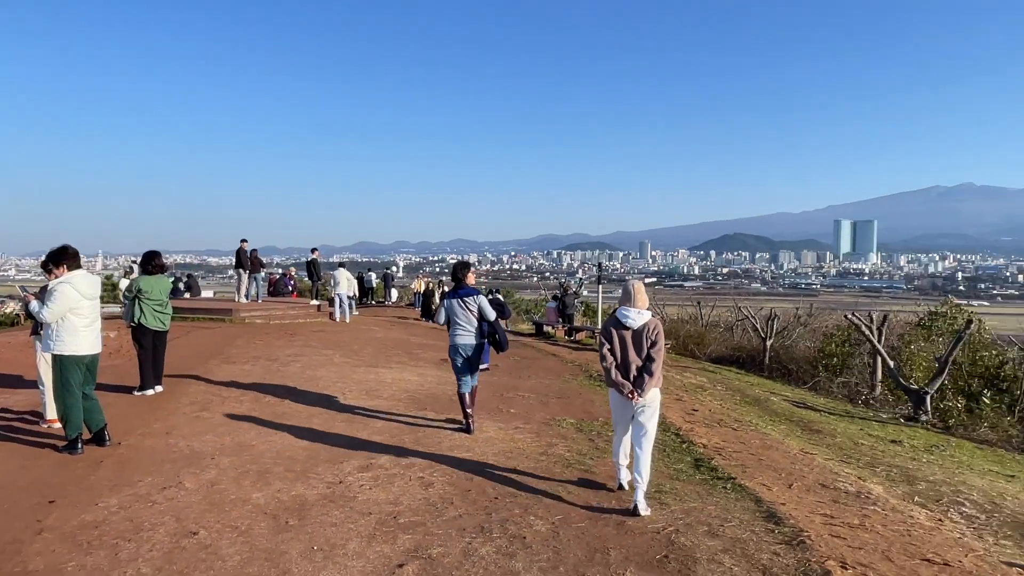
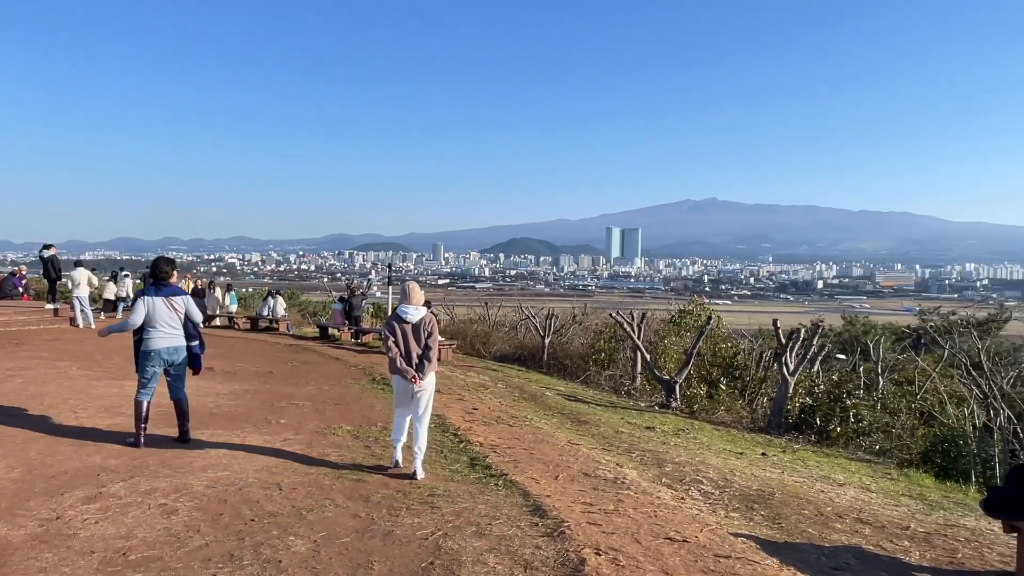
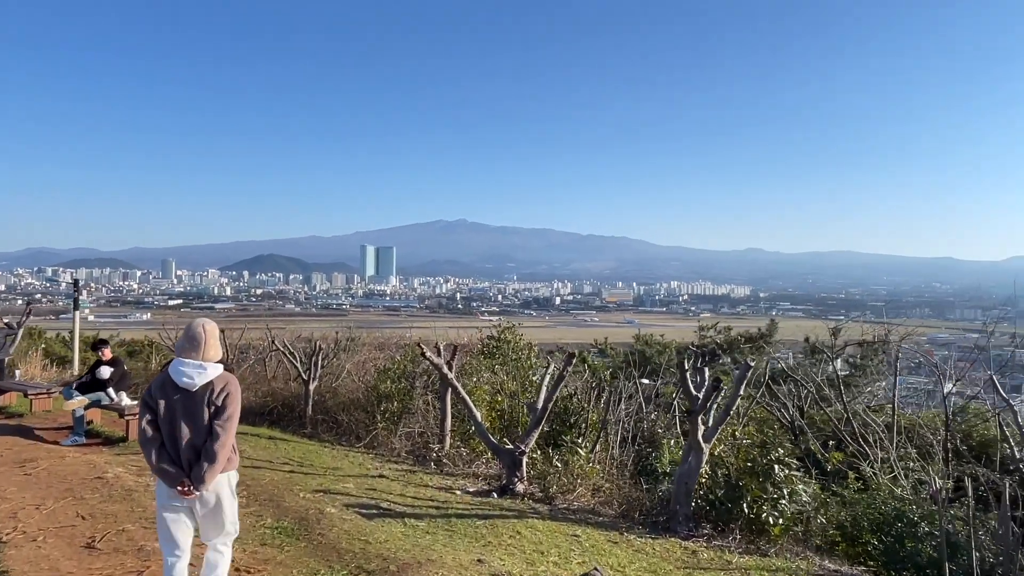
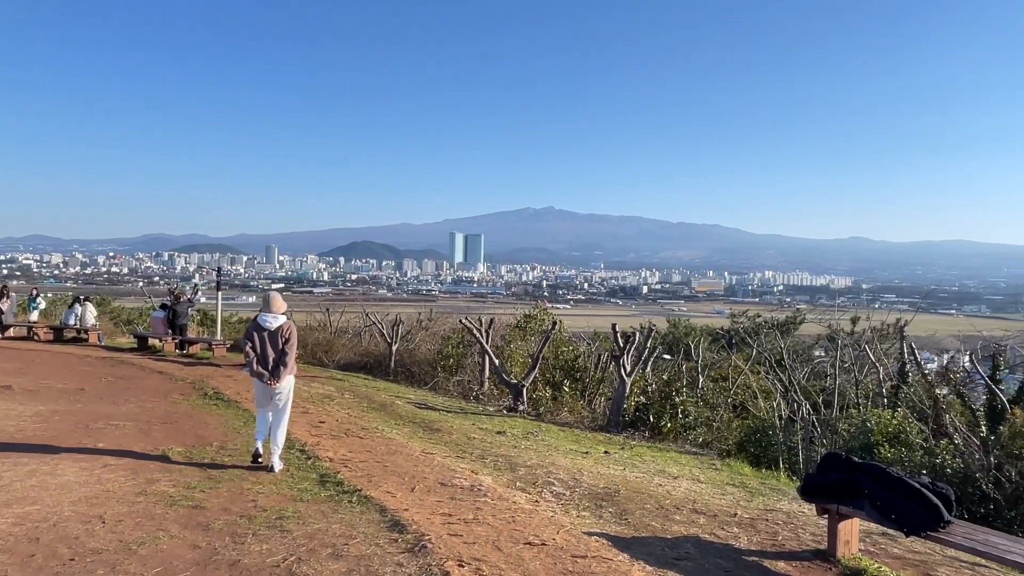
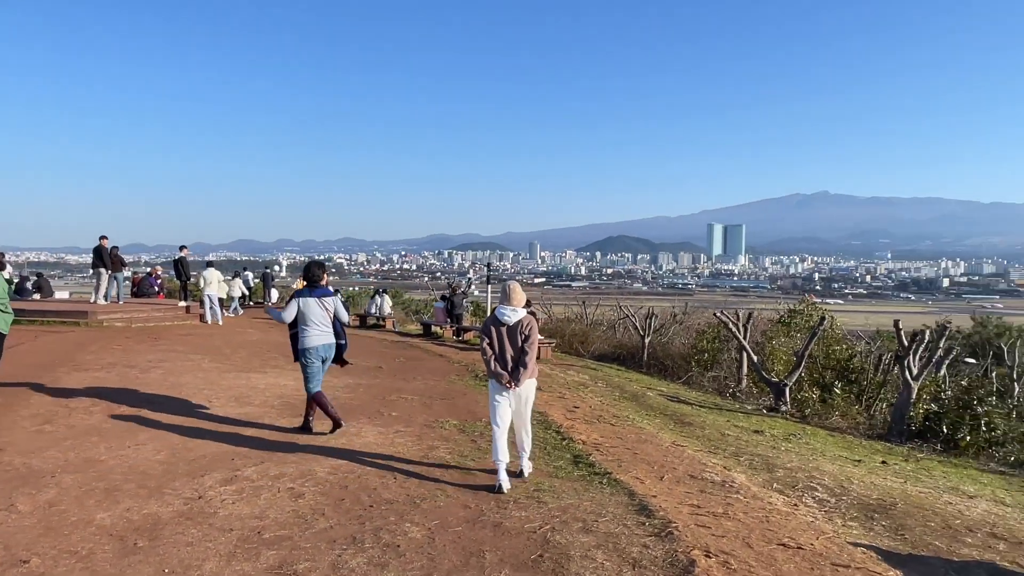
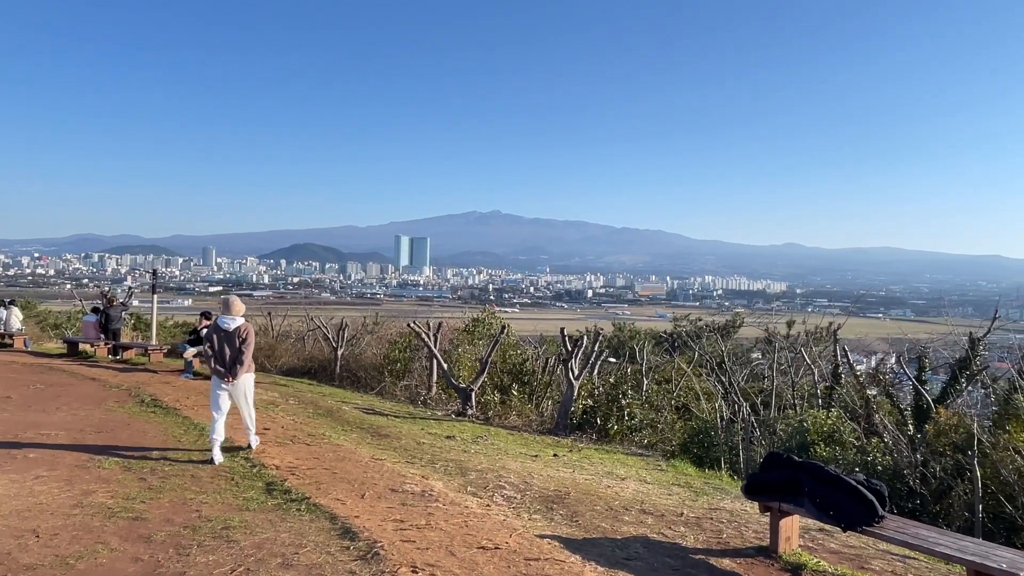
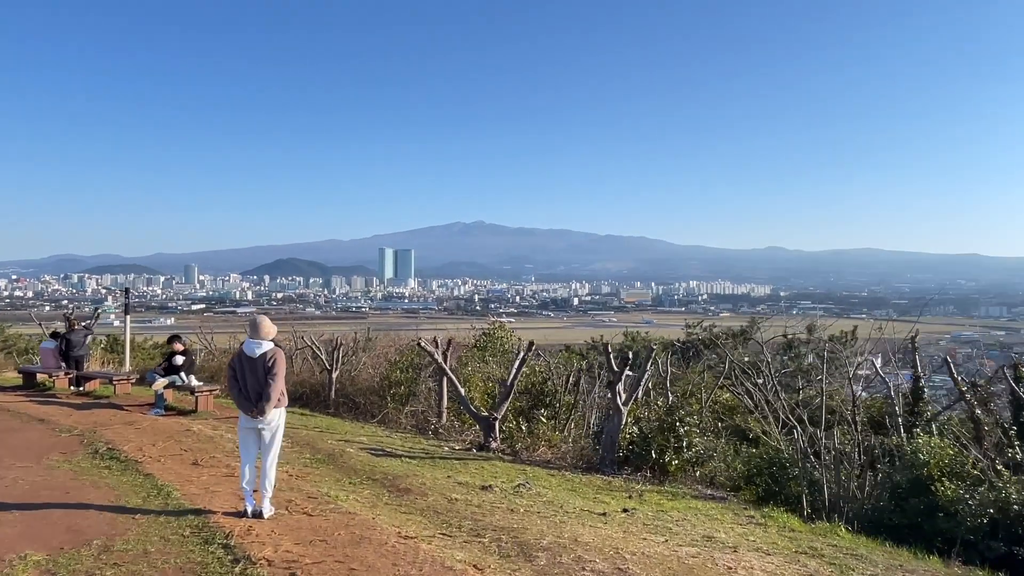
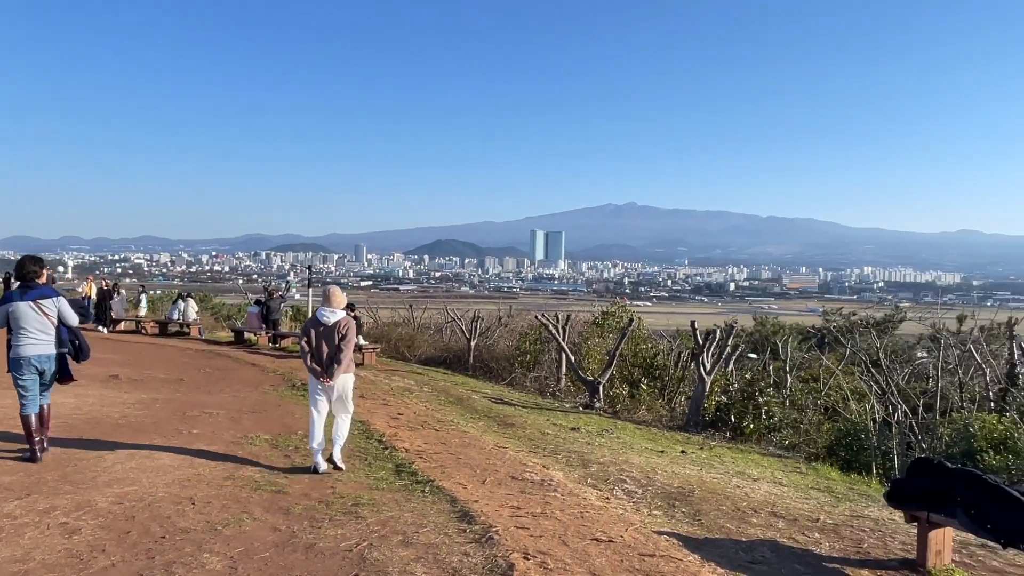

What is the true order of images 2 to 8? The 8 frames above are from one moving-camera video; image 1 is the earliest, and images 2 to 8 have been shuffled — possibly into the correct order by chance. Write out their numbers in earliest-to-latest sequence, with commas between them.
5, 2, 8, 4, 6, 7, 3
